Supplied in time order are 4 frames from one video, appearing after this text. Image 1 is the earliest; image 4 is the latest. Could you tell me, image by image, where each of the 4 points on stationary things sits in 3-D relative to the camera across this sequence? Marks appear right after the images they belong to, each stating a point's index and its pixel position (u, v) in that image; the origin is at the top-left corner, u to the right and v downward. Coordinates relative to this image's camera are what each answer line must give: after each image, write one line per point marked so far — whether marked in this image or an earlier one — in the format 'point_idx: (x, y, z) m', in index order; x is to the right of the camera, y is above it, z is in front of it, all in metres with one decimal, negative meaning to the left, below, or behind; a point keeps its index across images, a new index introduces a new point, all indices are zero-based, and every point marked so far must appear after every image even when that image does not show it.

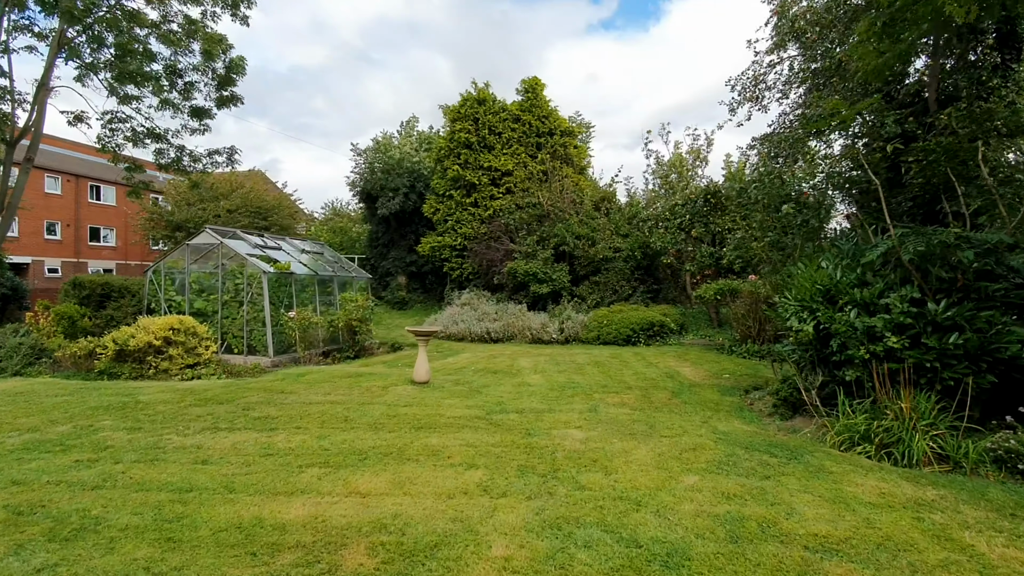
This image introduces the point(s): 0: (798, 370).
0: (+3.0, -0.9, +5.2) m
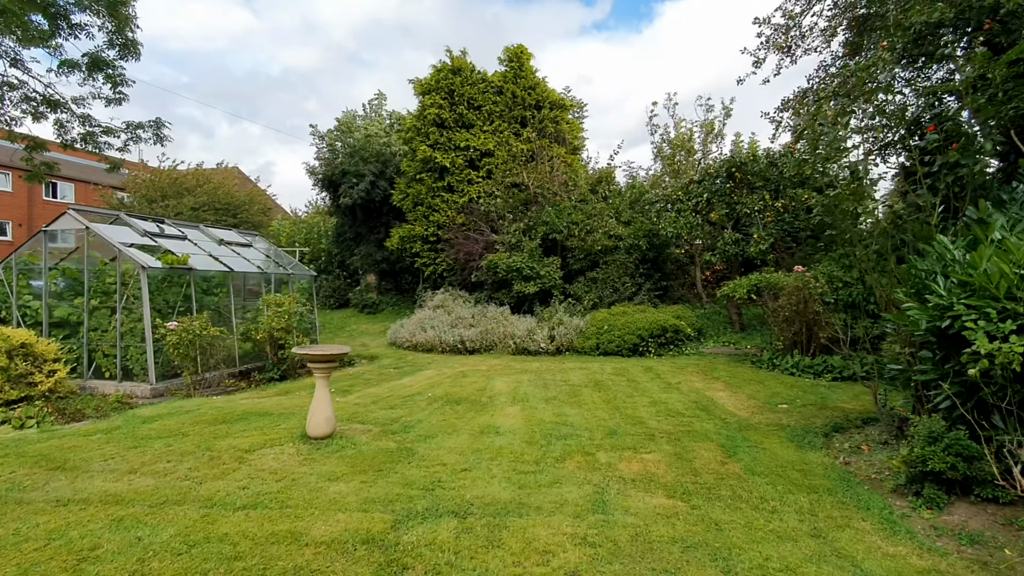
0: (+2.7, -0.8, +2.9) m
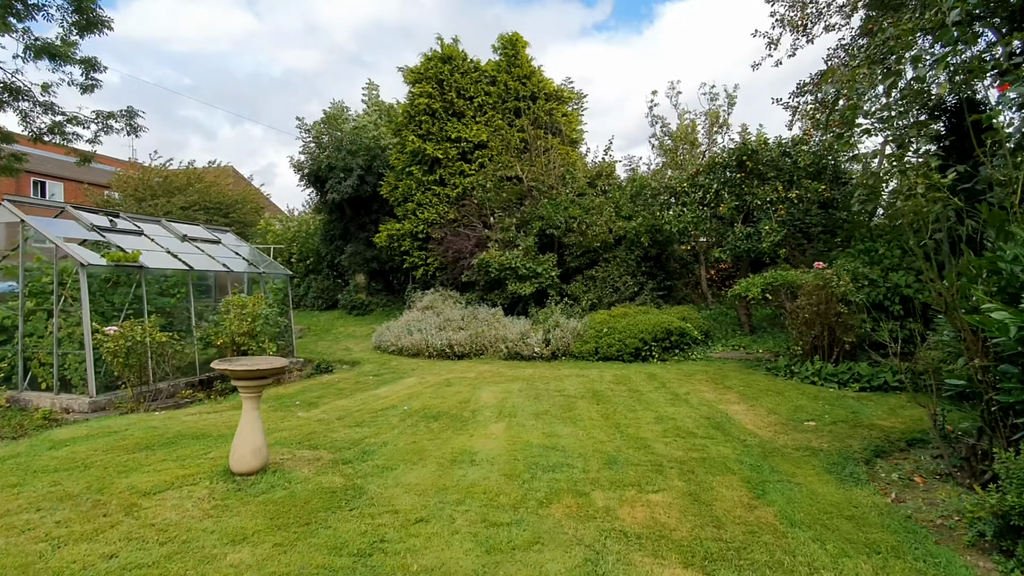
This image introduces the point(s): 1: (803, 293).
0: (+2.5, -0.8, +2.2) m
1: (+3.8, -0.1, +6.6) m
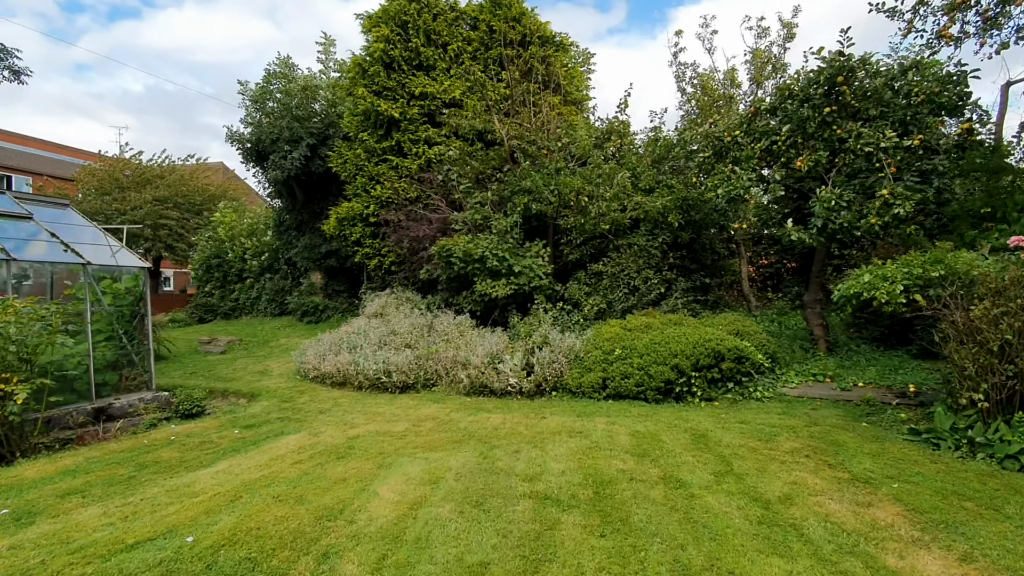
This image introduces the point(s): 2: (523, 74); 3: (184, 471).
0: (+1.9, -0.7, -0.8) m
1: (+3.4, -0.1, +3.6) m
2: (+0.3, +4.2, +9.9) m
3: (-2.3, -1.3, +3.6) m
